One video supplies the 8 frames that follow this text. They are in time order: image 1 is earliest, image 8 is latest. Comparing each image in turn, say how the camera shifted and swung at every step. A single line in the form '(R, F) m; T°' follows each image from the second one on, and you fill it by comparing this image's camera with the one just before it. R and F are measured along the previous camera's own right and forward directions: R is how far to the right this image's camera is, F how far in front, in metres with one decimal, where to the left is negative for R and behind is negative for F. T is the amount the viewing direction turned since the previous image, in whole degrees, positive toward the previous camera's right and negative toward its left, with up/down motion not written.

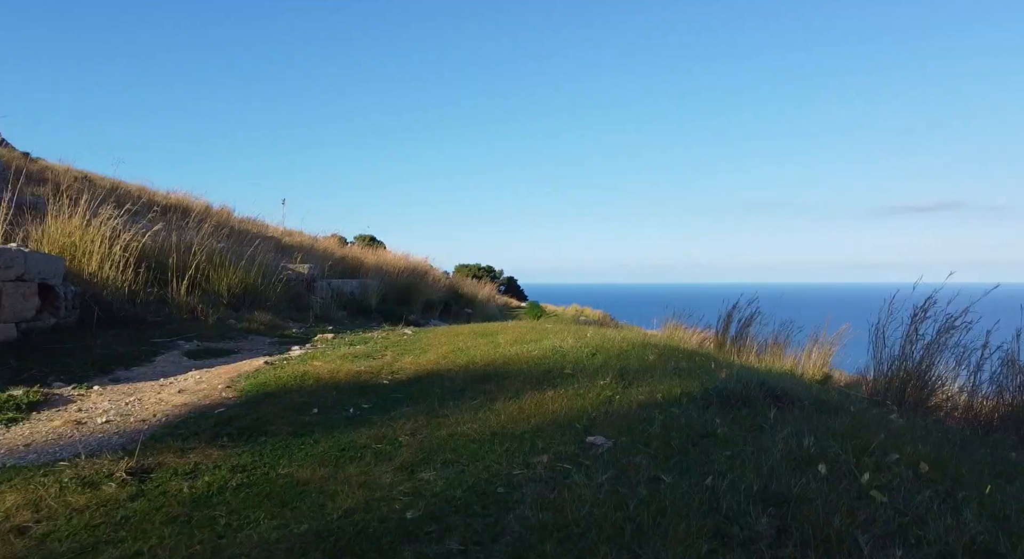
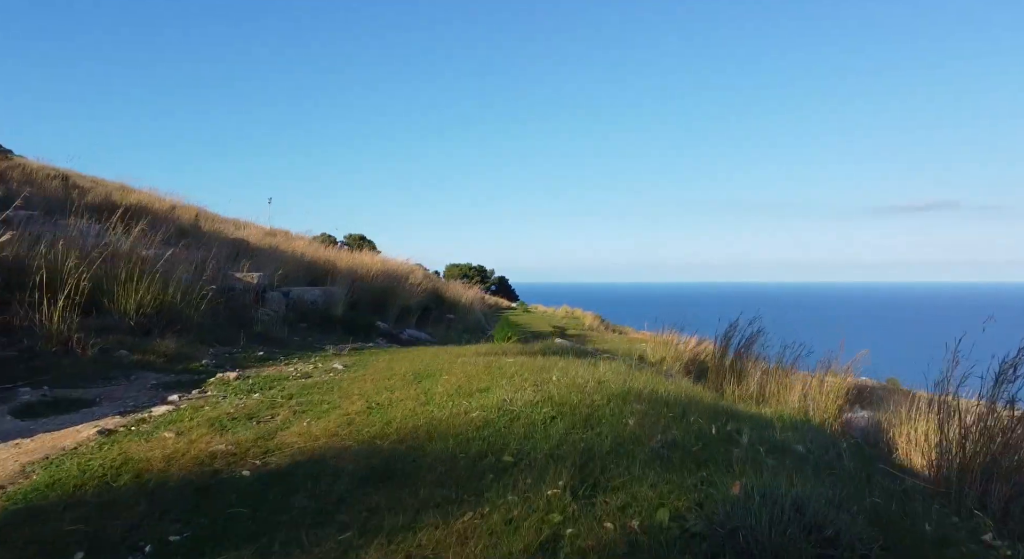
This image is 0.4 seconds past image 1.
(+0.1, +0.4) m; +1°
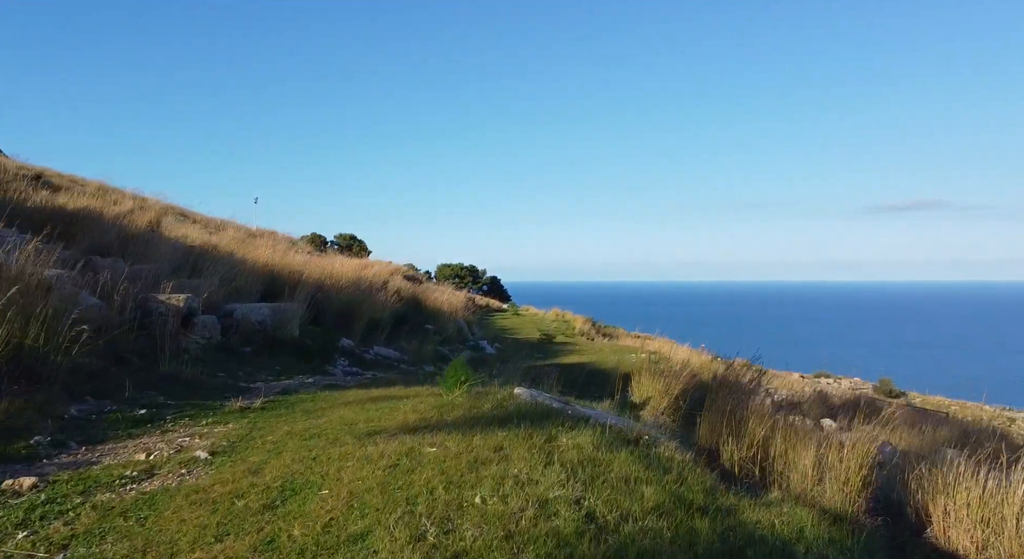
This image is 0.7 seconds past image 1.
(+0.1, +0.4) m; +1°
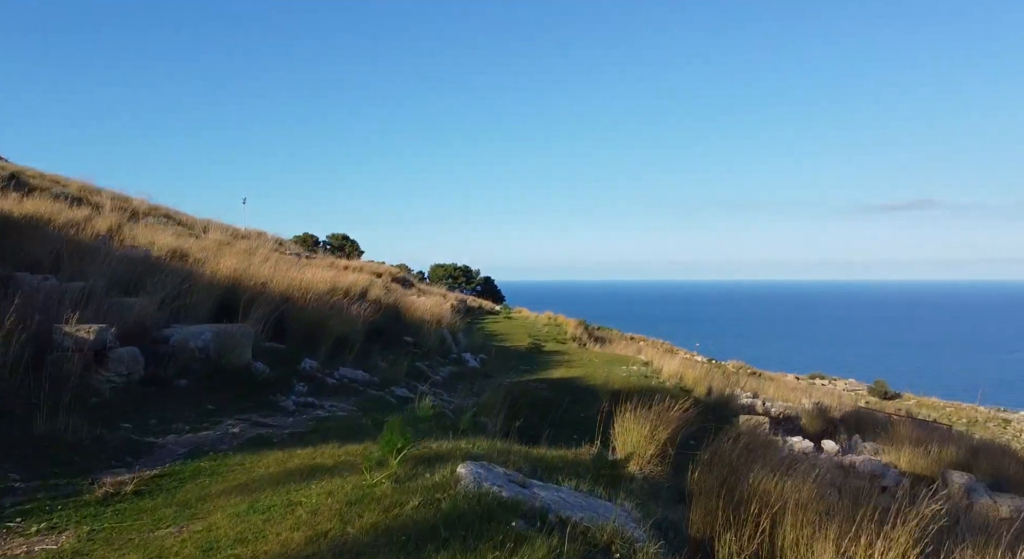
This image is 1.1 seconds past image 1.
(+0.1, +0.4) m; 0°
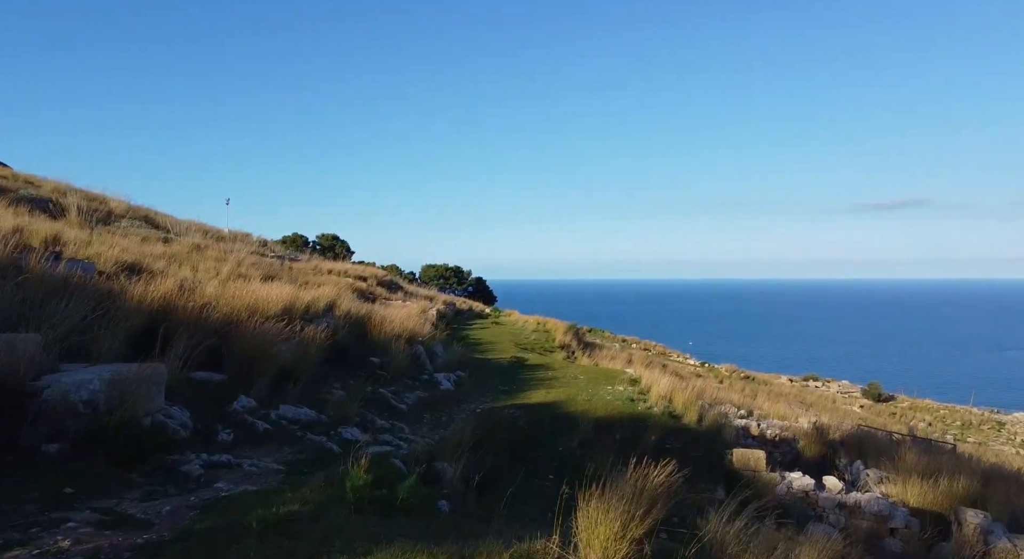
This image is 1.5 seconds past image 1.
(+0.2, +0.6) m; 0°
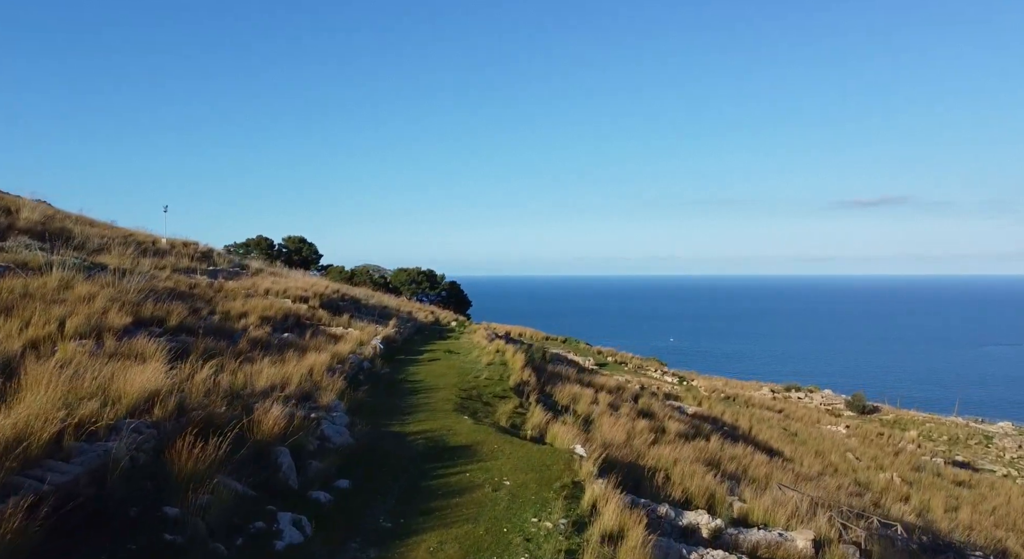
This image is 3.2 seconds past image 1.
(+0.7, +2.2) m; +1°
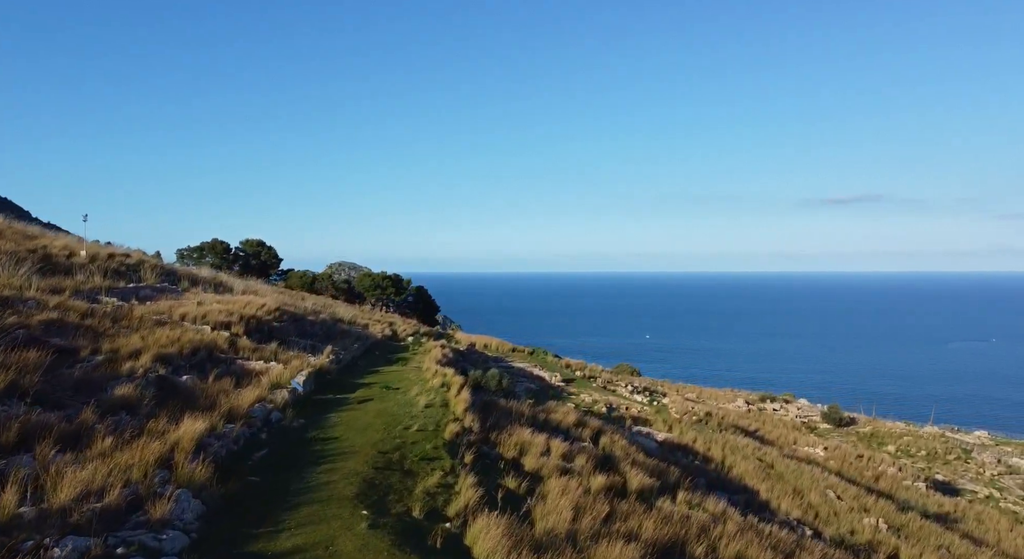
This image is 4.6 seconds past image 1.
(+0.7, +2.1) m; +2°
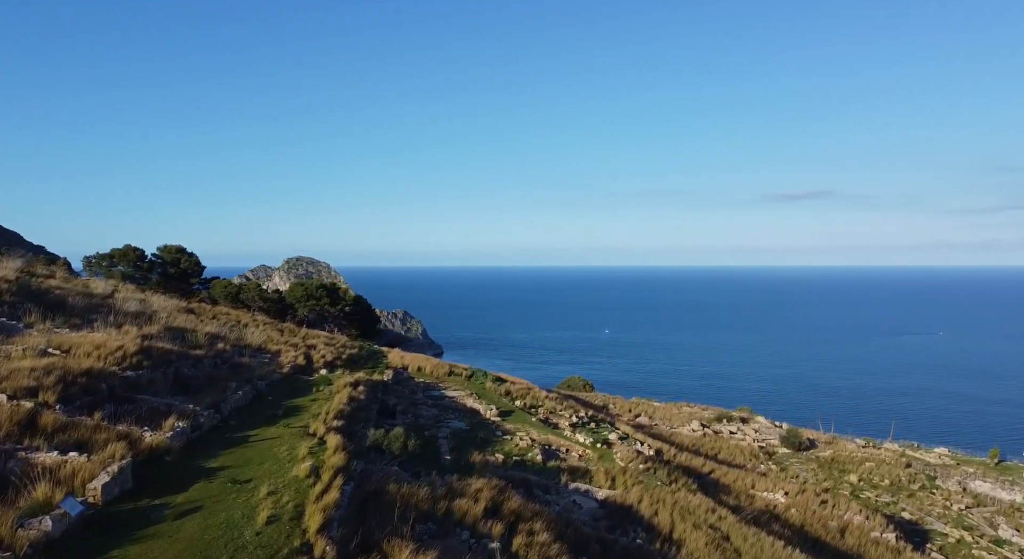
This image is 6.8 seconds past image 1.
(+1.3, +3.8) m; +3°
